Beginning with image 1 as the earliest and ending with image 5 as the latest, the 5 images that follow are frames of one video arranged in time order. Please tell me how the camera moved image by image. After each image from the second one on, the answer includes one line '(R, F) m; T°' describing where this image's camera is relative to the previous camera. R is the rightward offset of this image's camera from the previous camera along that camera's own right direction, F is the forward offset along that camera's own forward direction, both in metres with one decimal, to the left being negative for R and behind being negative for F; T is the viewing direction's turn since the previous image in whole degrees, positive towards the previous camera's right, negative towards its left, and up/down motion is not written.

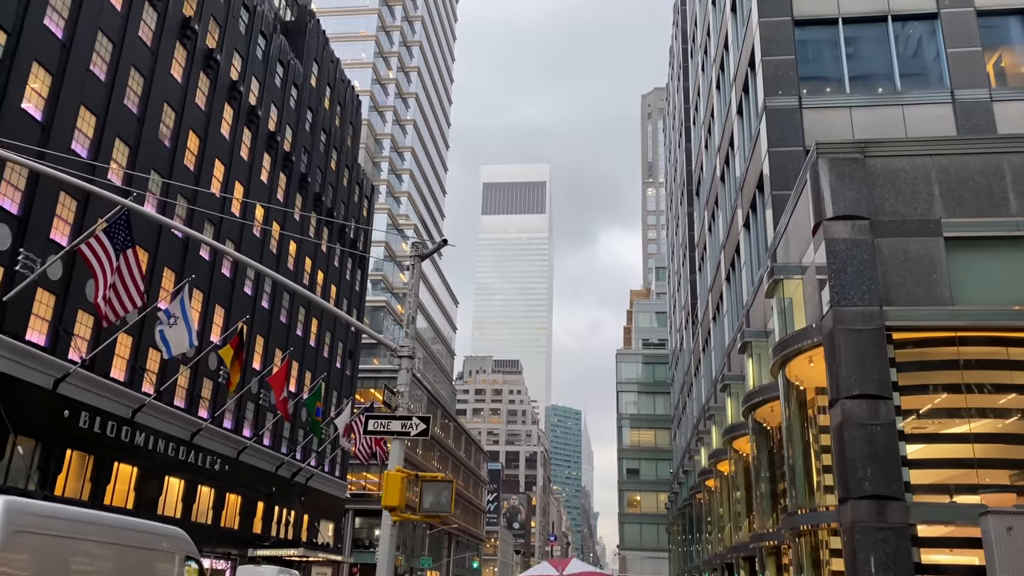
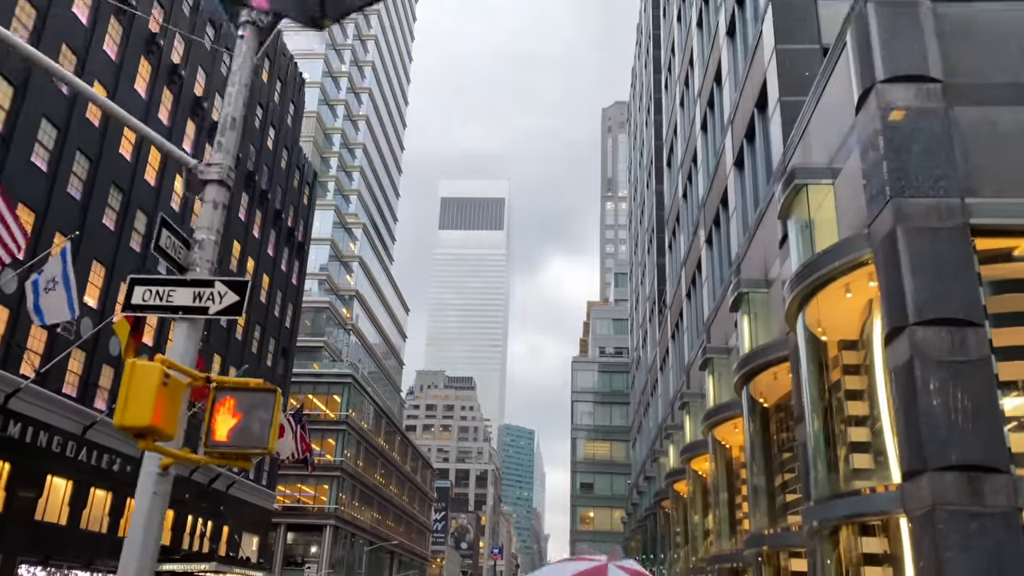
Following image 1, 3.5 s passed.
(+0.5, +4.8) m; +3°
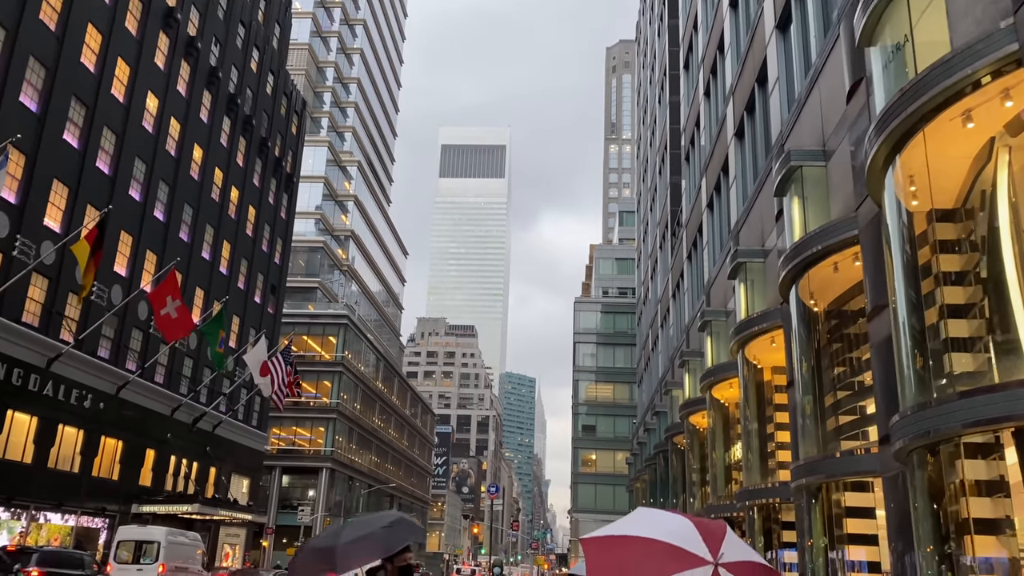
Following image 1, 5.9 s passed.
(+0.1, +3.2) m; 0°
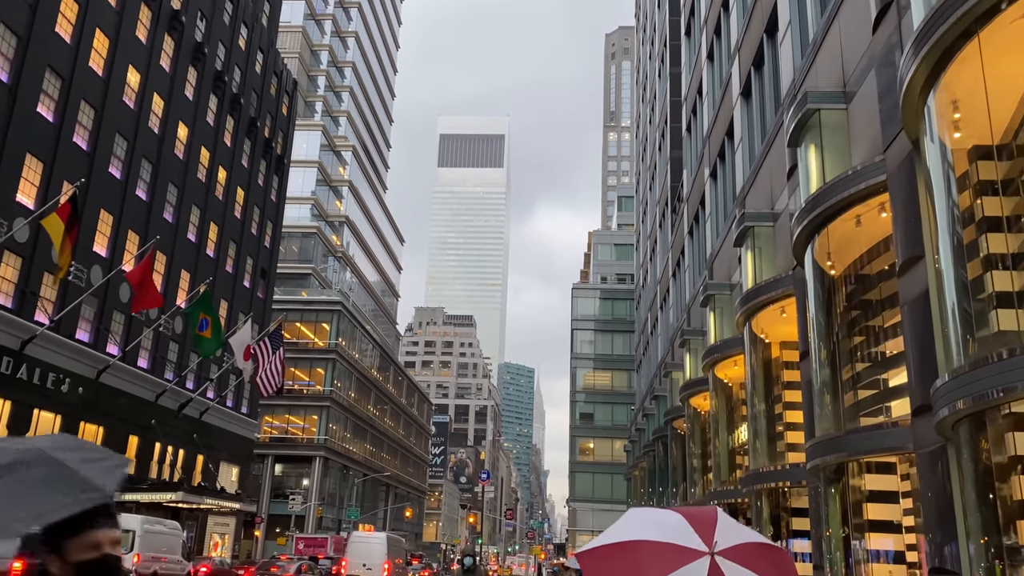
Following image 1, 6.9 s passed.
(+0.2, +1.4) m; 0°
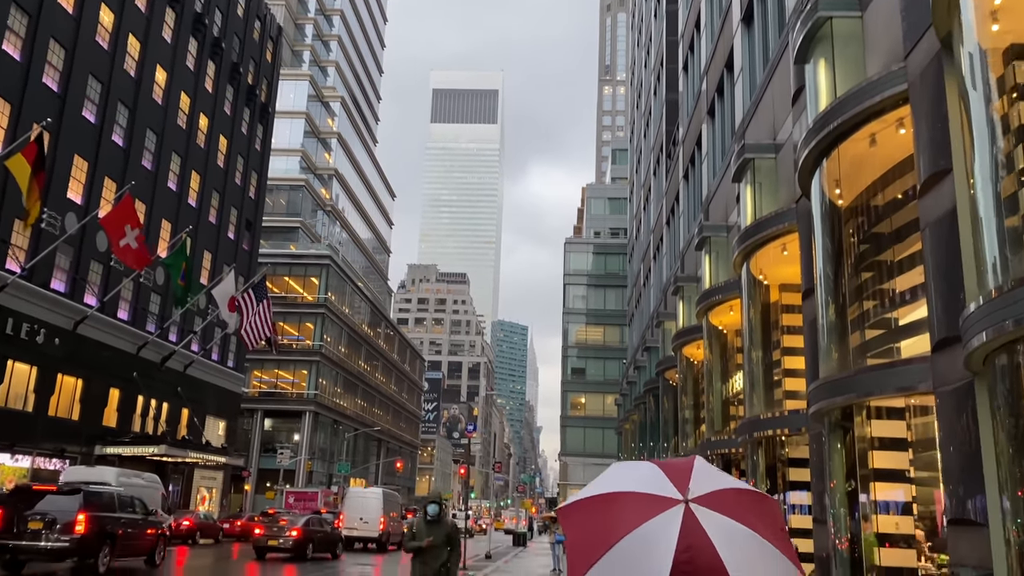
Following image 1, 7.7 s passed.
(+0.2, +1.1) m; 0°
